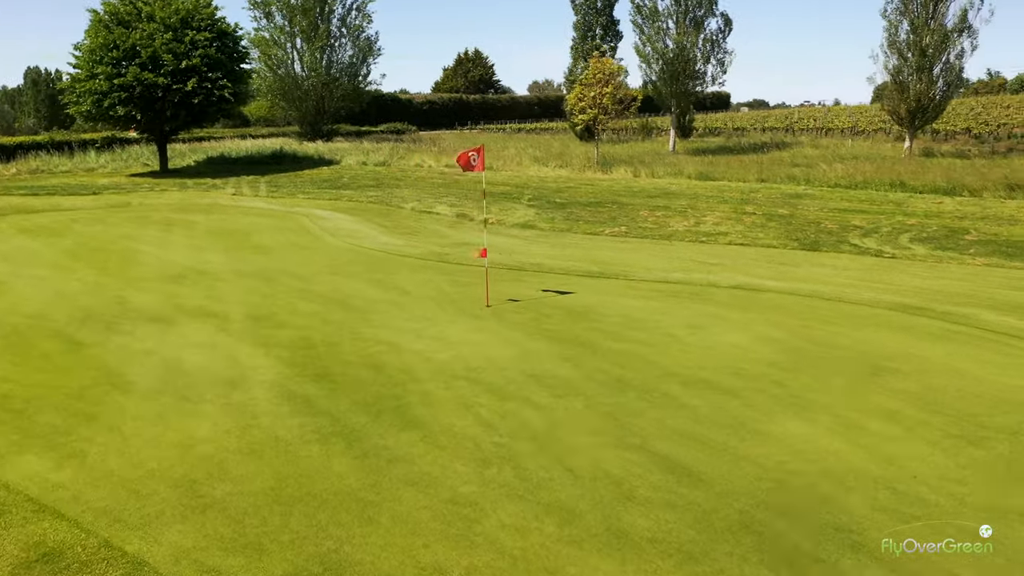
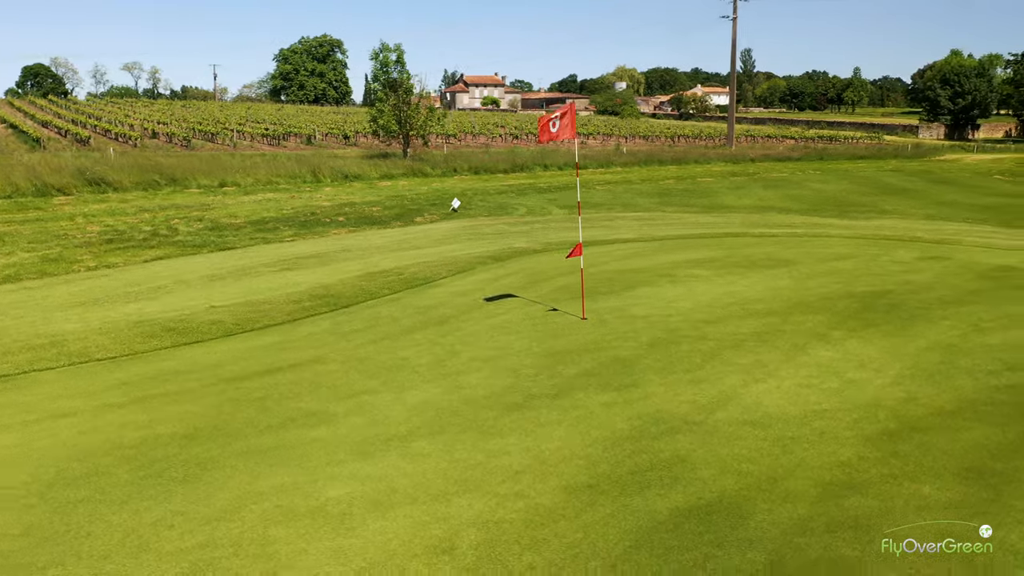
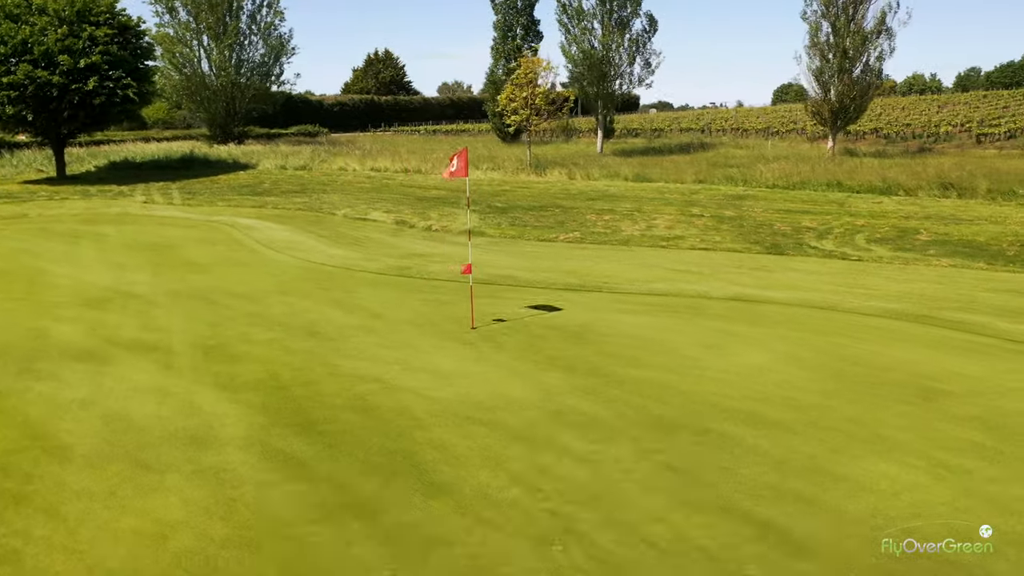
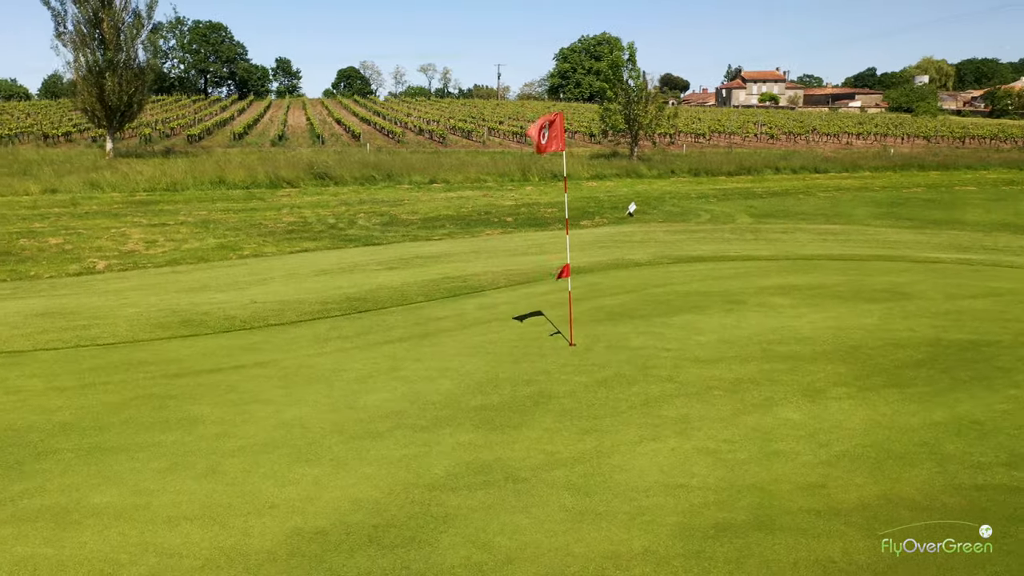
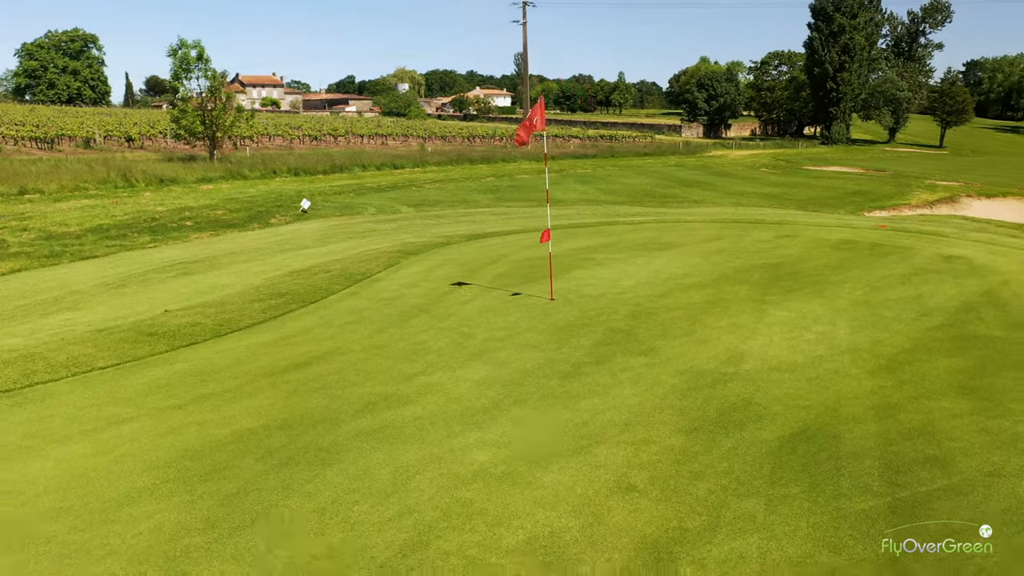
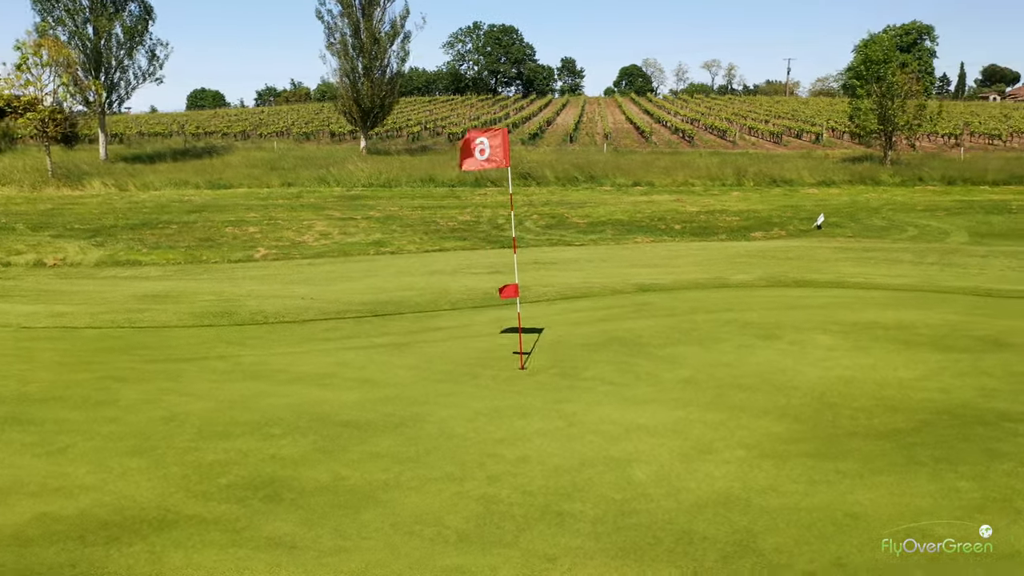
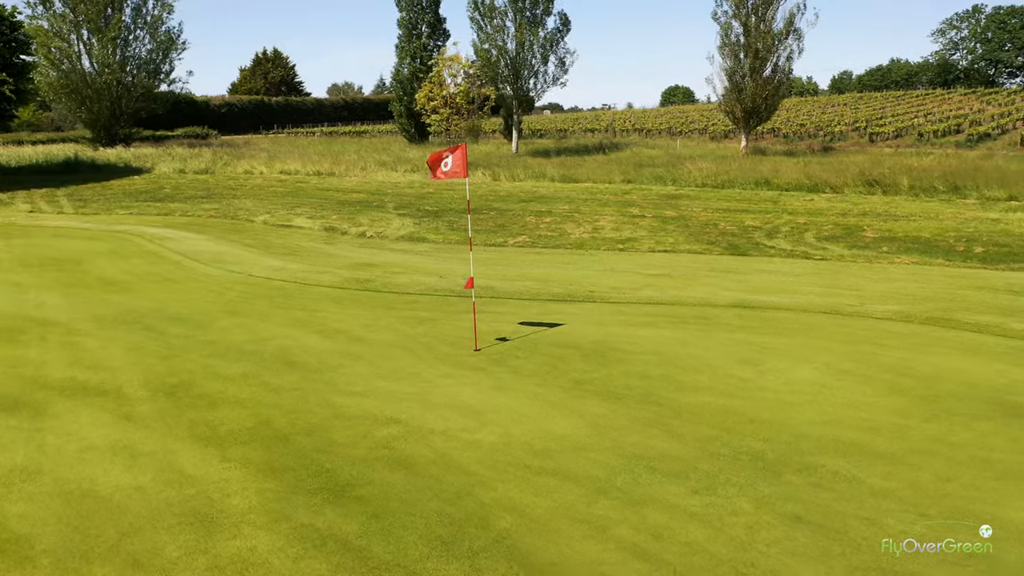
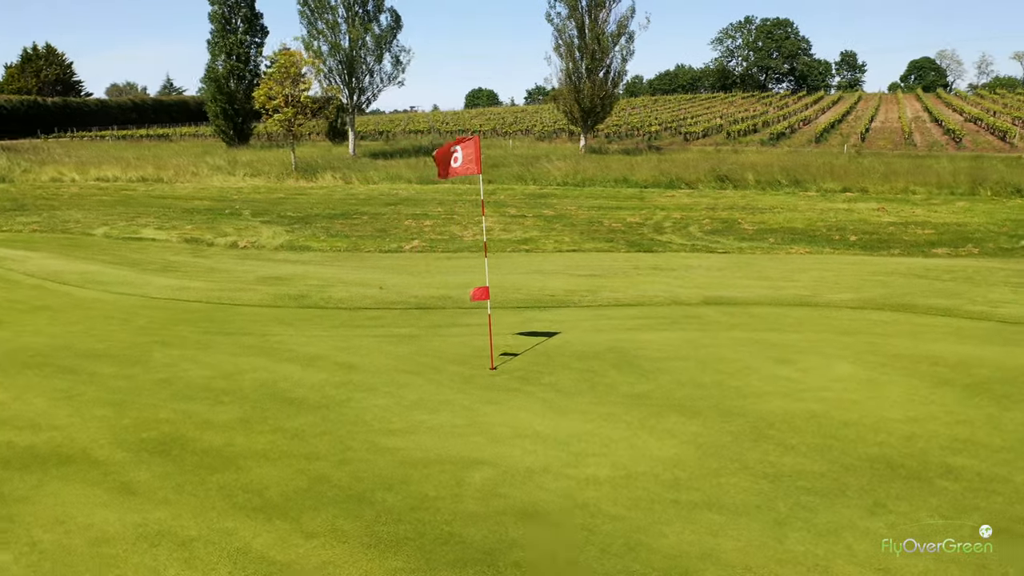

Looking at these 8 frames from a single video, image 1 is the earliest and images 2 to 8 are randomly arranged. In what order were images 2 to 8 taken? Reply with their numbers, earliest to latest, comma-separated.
3, 7, 8, 6, 4, 2, 5
